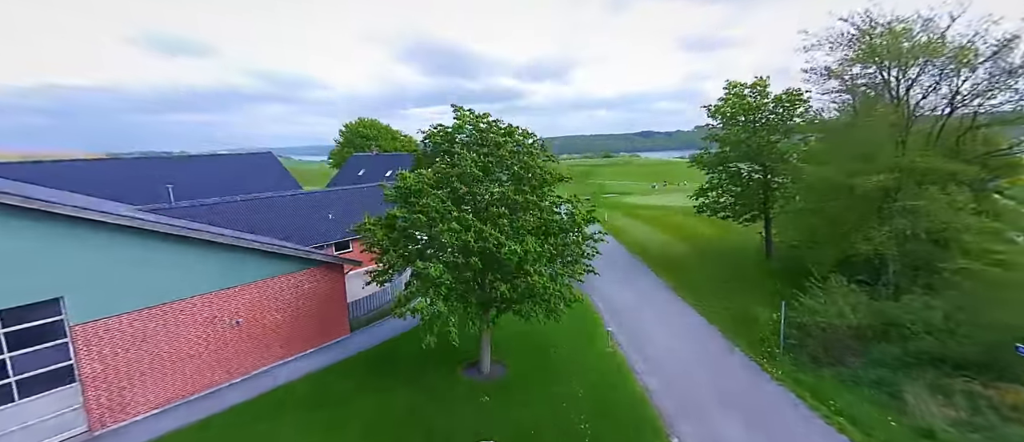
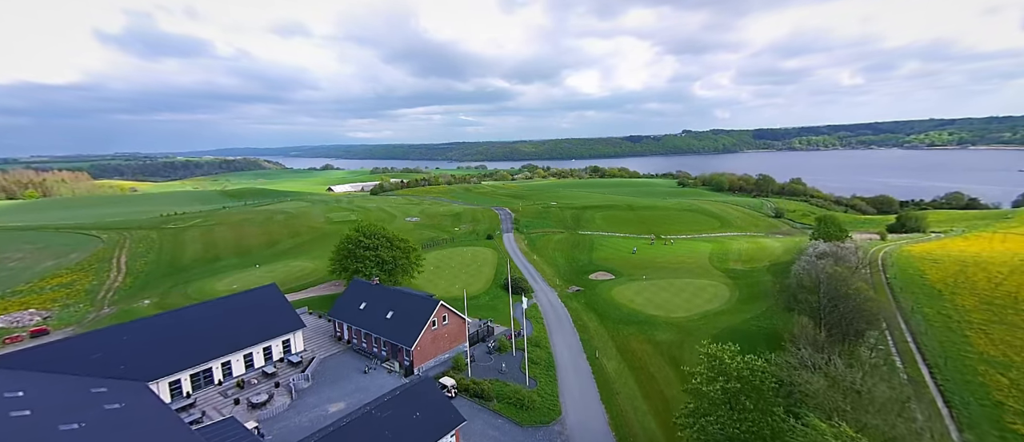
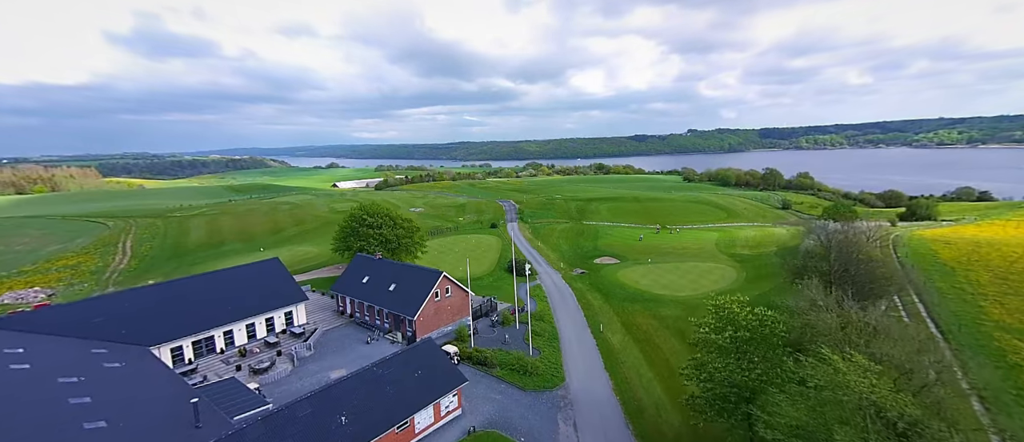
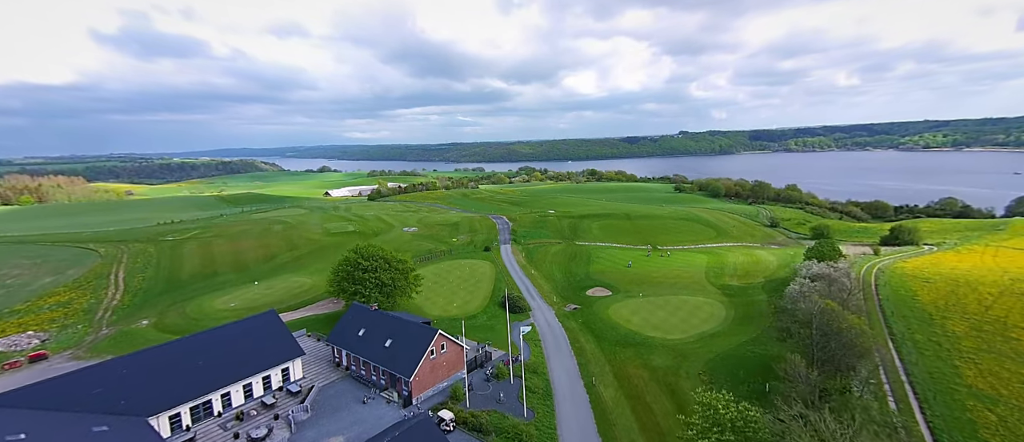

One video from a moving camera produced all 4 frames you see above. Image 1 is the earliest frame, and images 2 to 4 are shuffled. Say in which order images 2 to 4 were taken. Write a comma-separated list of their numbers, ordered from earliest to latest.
3, 2, 4
